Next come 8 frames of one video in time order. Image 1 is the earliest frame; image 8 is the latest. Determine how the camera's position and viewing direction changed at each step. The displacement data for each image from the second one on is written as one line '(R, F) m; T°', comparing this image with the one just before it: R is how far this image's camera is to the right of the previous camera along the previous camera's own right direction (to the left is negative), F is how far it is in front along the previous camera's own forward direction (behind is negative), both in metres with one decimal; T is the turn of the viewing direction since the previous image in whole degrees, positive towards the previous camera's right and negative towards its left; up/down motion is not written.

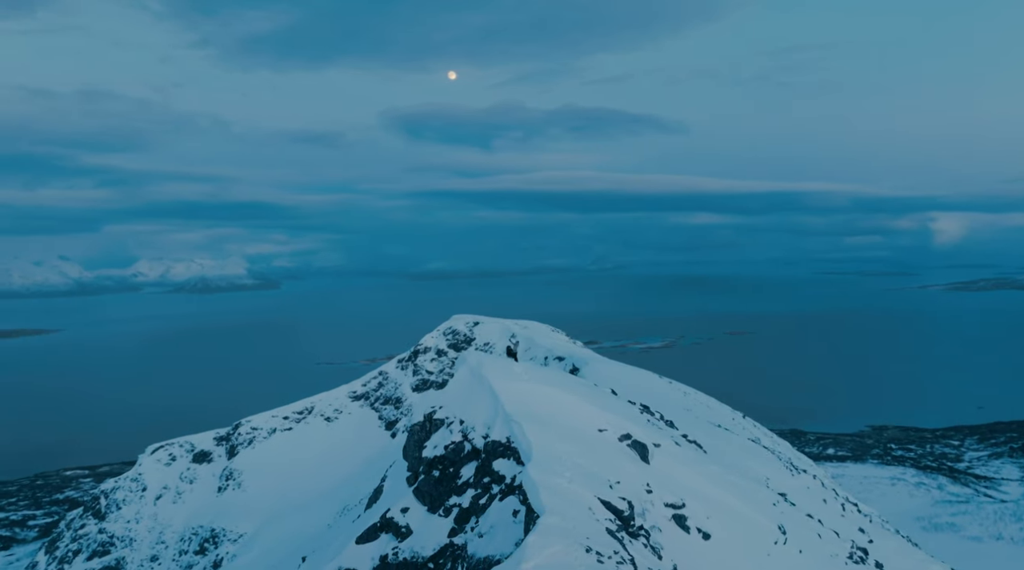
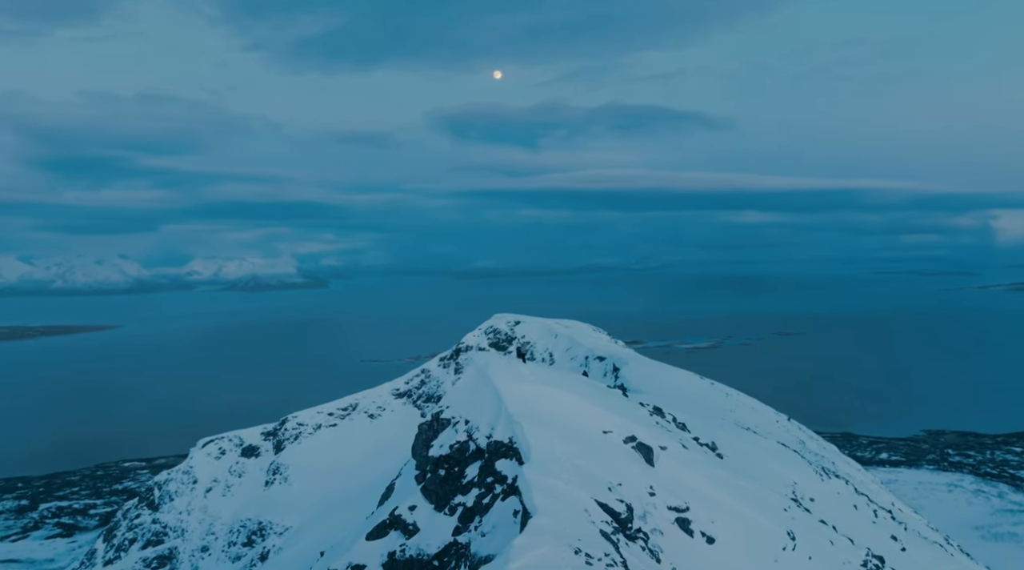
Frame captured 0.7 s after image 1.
(+9.1, -0.9) m; -5°
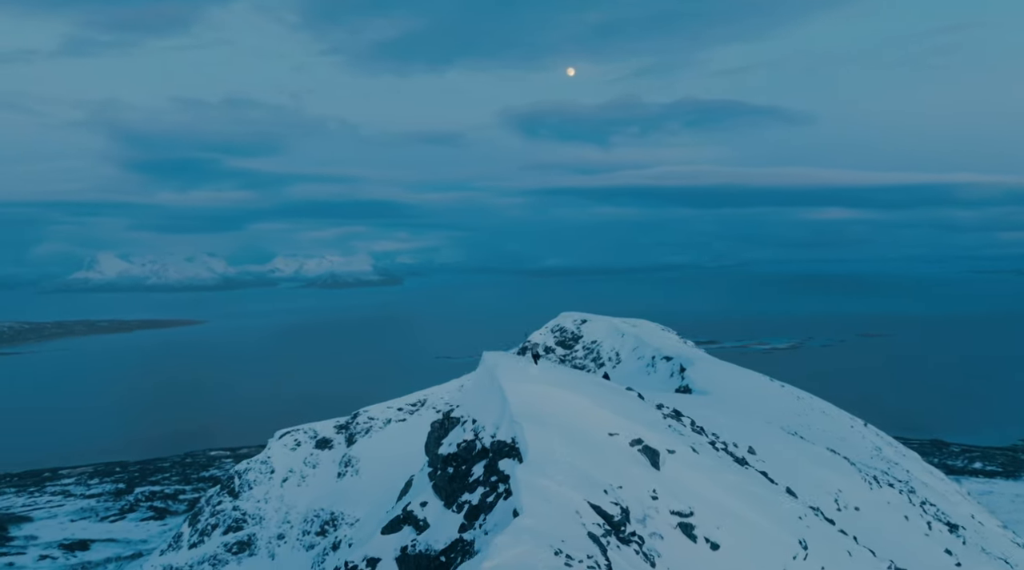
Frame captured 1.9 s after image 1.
(+15.2, -0.4) m; -7°
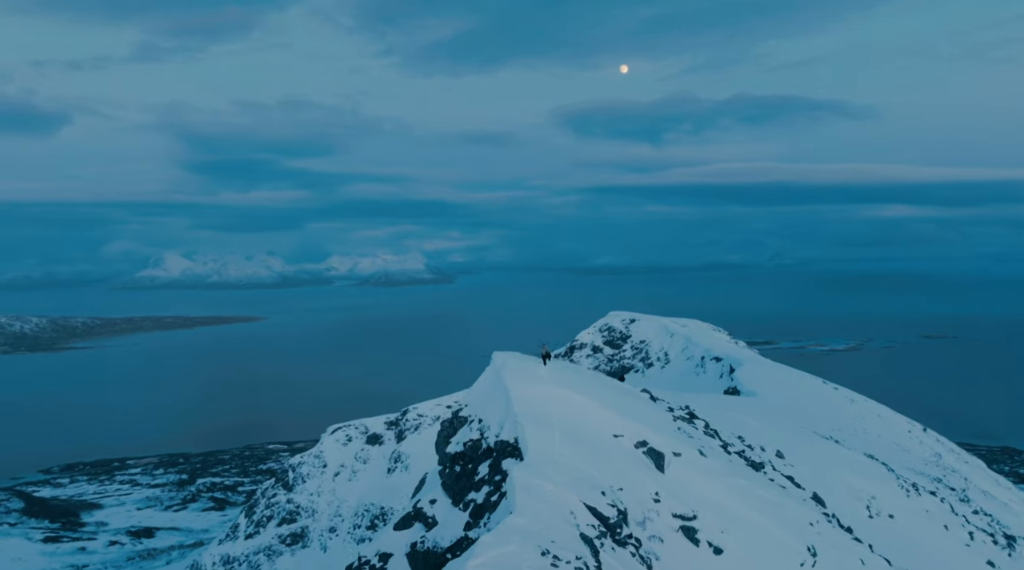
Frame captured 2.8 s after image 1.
(+10.8, 0.0) m; -5°
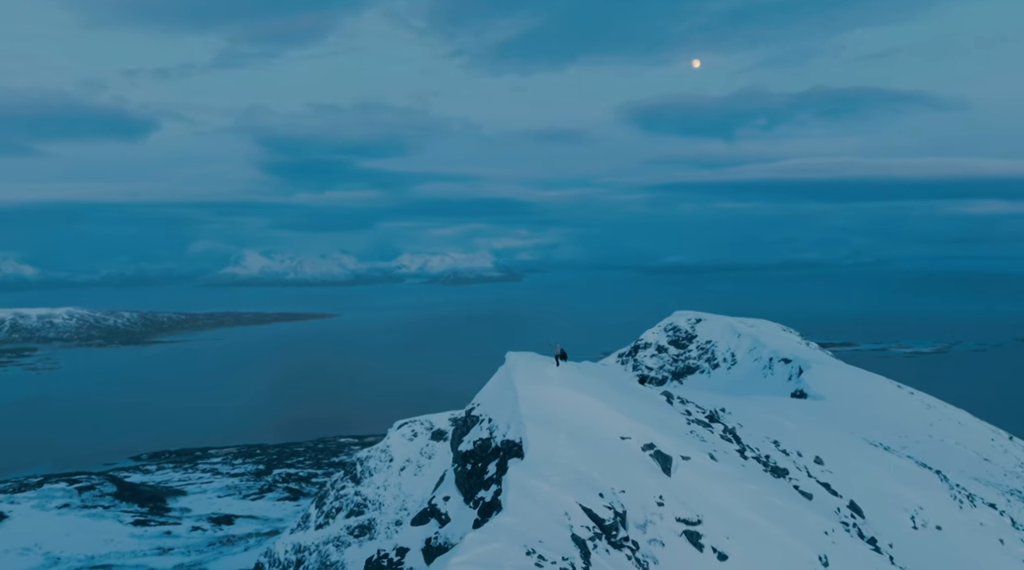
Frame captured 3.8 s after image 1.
(+14.3, +0.2) m; -7°
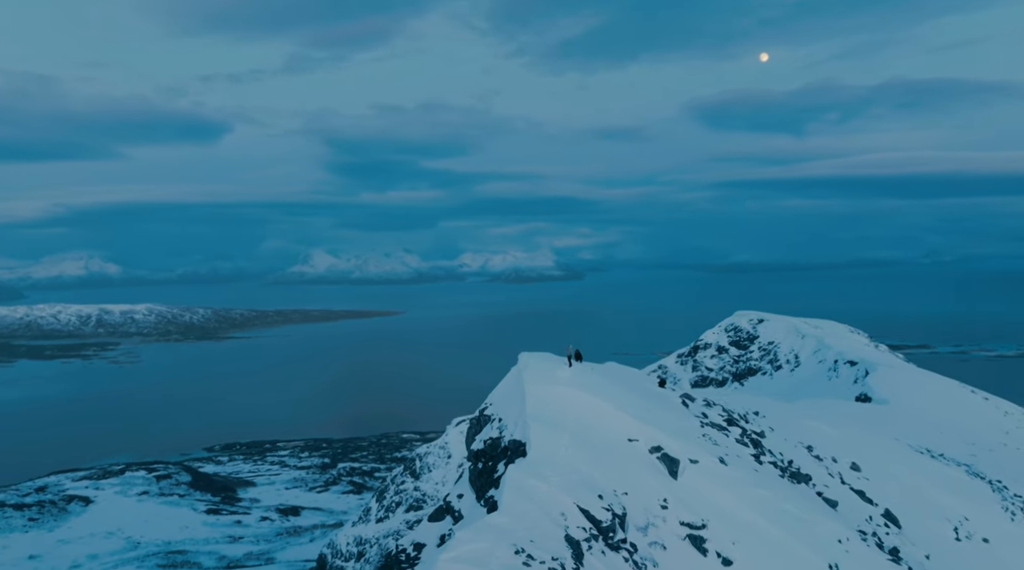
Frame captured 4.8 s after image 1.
(+12.8, +0.6) m; -6°
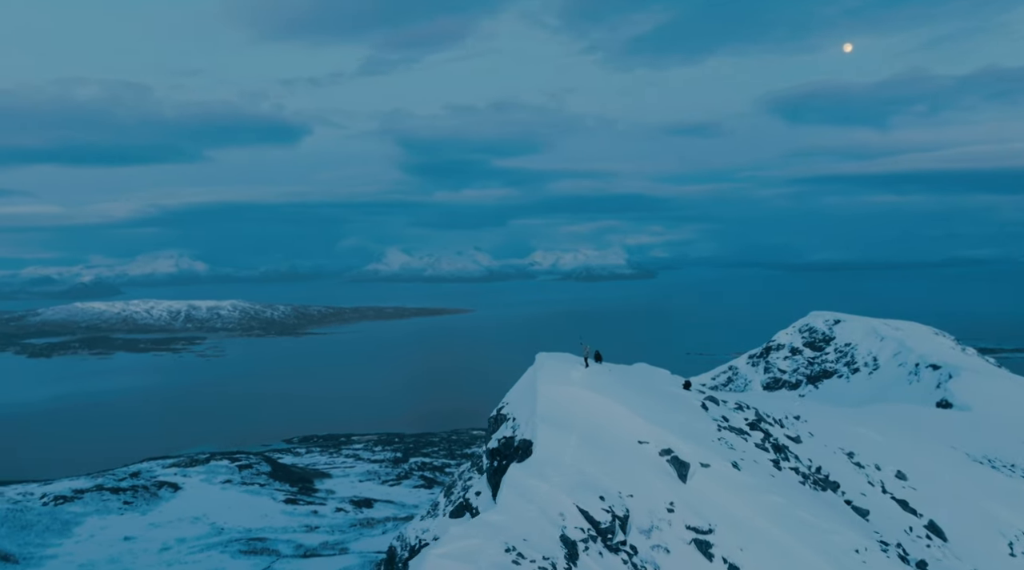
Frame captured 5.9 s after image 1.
(+14.4, +1.3) m; -7°
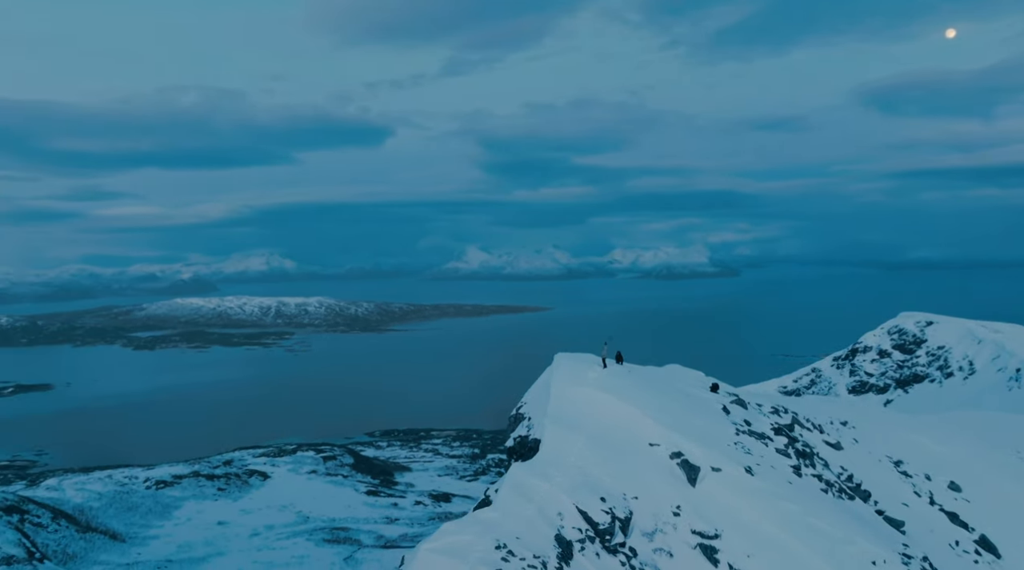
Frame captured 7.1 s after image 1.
(+16.2, +1.9) m; -8°
